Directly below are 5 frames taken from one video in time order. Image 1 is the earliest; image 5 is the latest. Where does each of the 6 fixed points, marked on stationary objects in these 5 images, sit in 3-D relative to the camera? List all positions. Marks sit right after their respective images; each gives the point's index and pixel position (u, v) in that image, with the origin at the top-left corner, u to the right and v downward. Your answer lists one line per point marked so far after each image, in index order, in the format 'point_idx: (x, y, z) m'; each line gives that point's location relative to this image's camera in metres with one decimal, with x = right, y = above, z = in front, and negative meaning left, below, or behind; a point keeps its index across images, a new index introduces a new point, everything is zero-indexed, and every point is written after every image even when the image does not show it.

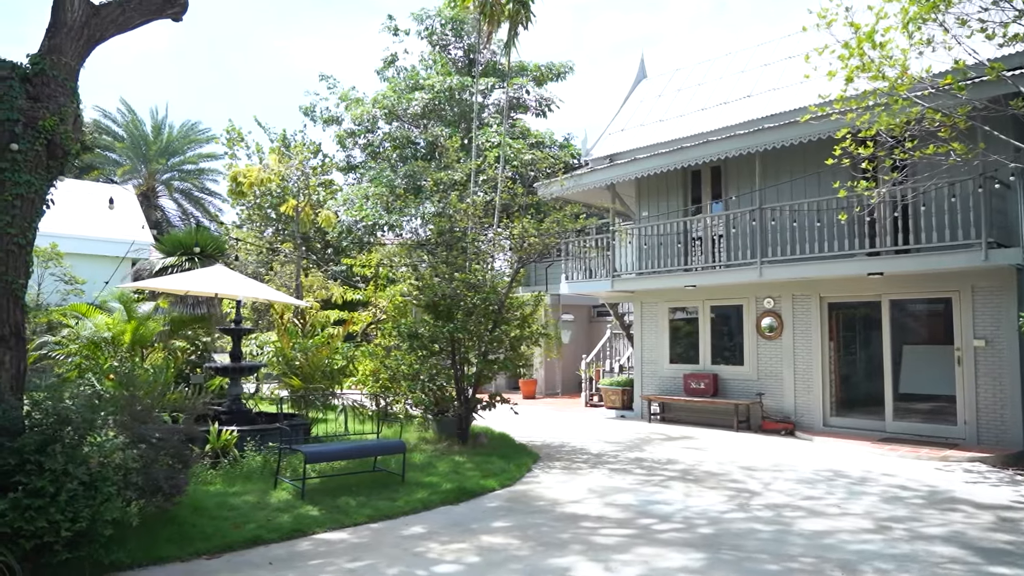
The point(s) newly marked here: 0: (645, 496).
0: (+1.6, -2.5, +8.4) m
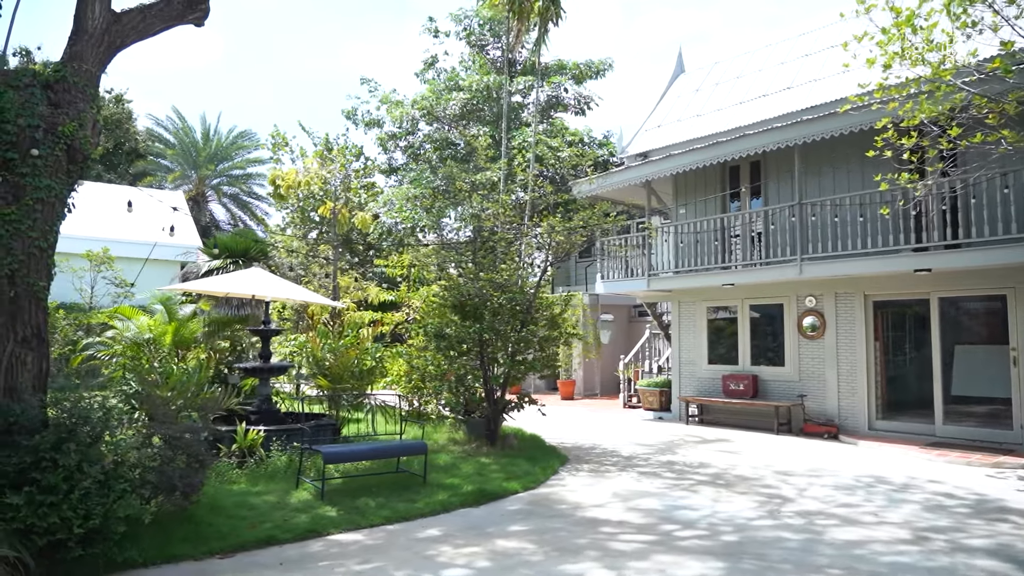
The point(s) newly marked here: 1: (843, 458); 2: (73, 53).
0: (+1.8, -2.5, +8.1) m
1: (+5.0, -2.6, +10.6) m
2: (-4.0, +2.1, +6.4) m
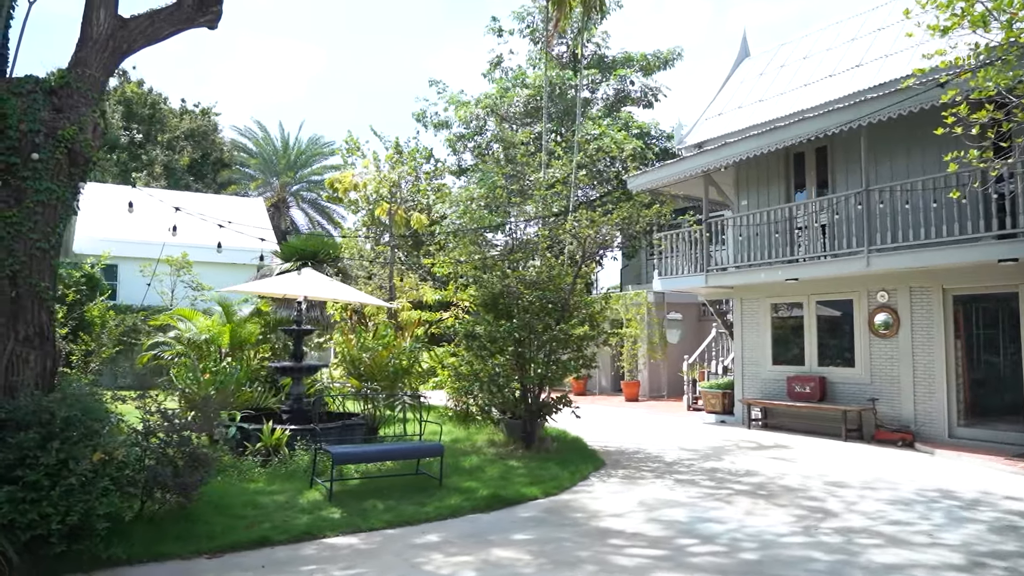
0: (+2.0, -2.4, +7.5) m
1: (+5.4, -2.5, +9.6) m
2: (-4.1, +2.1, +6.6) m
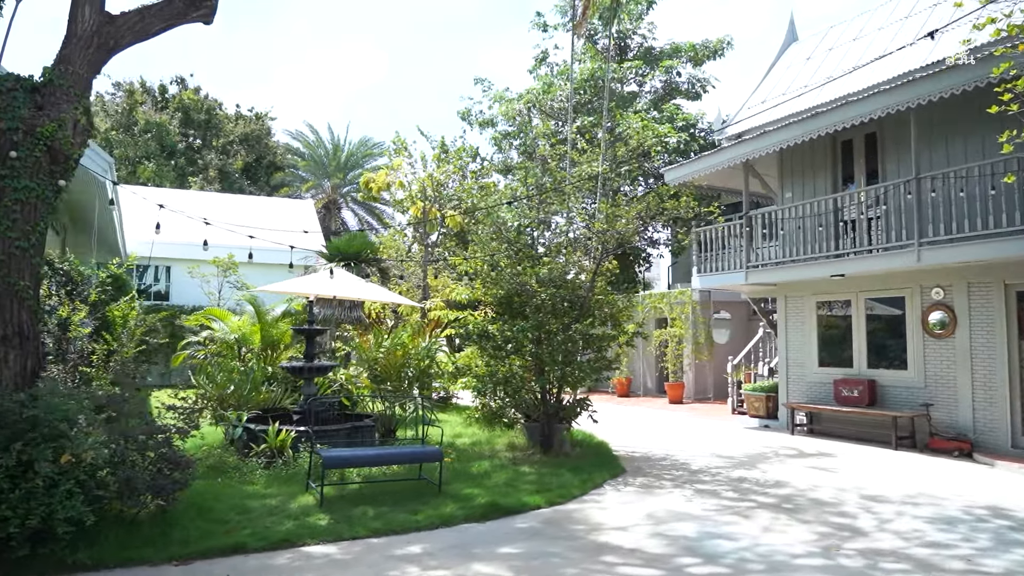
0: (+2.0, -2.4, +7.0) m
1: (+5.6, -2.4, +8.7) m
2: (-4.2, +2.1, +6.5) m
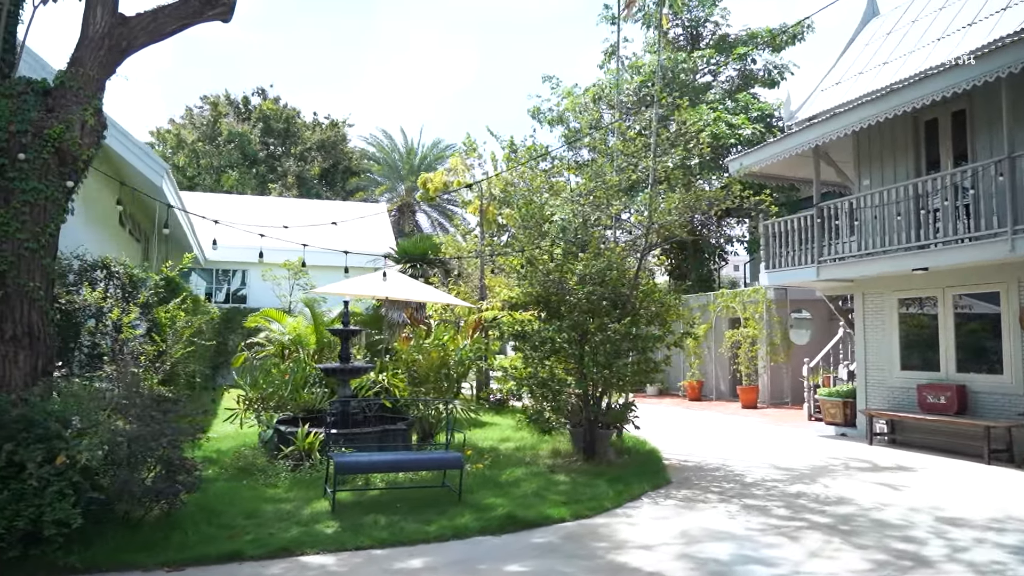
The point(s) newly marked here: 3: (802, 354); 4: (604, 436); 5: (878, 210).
0: (+2.1, -2.3, +6.2) m
1: (+5.9, -2.3, +7.6) m
2: (-4.1, +2.1, +6.6) m
3: (+8.4, -1.8, +19.9) m
4: (+1.3, -2.1, +10.2) m
5: (+6.4, +1.4, +12.2) m
